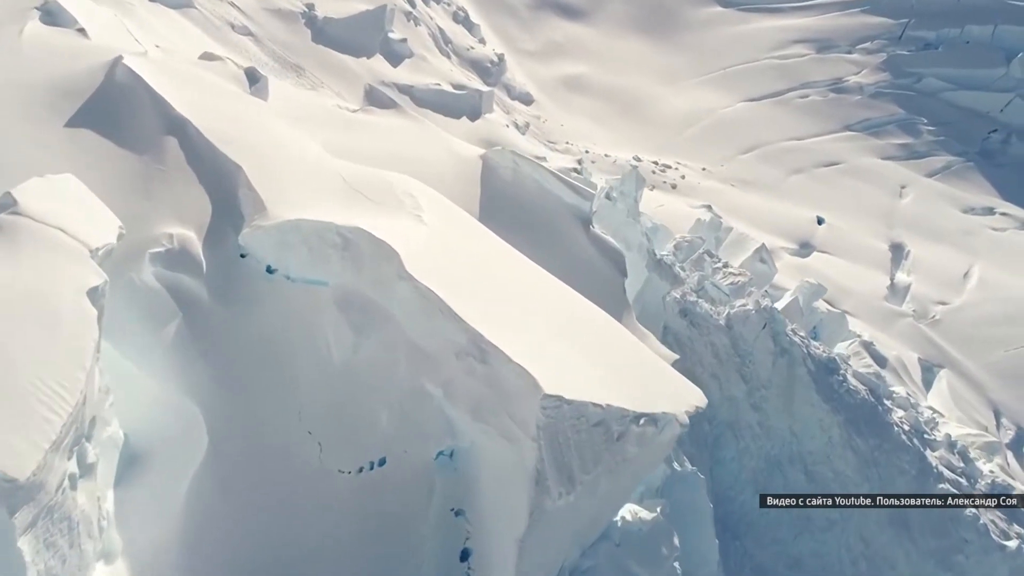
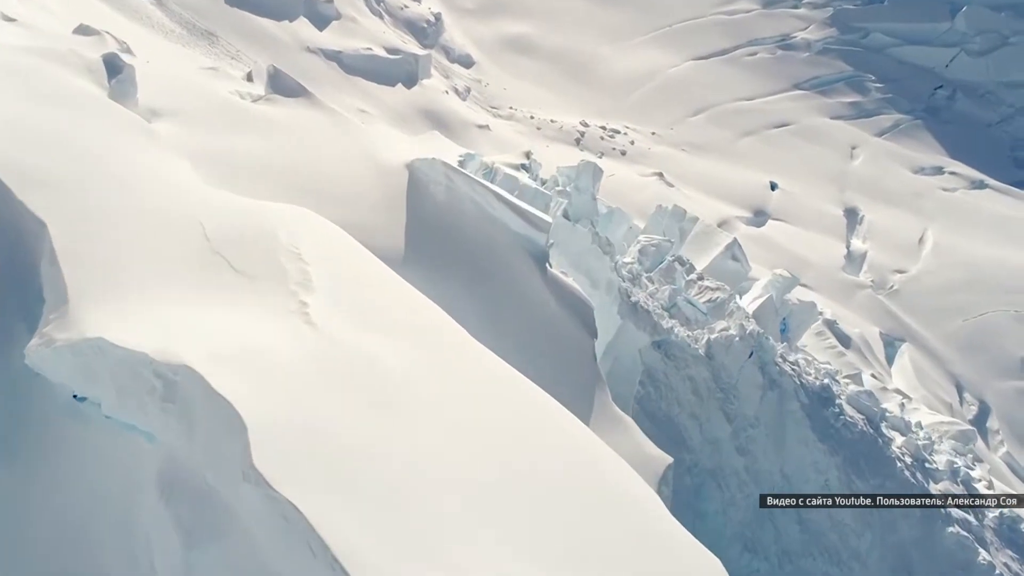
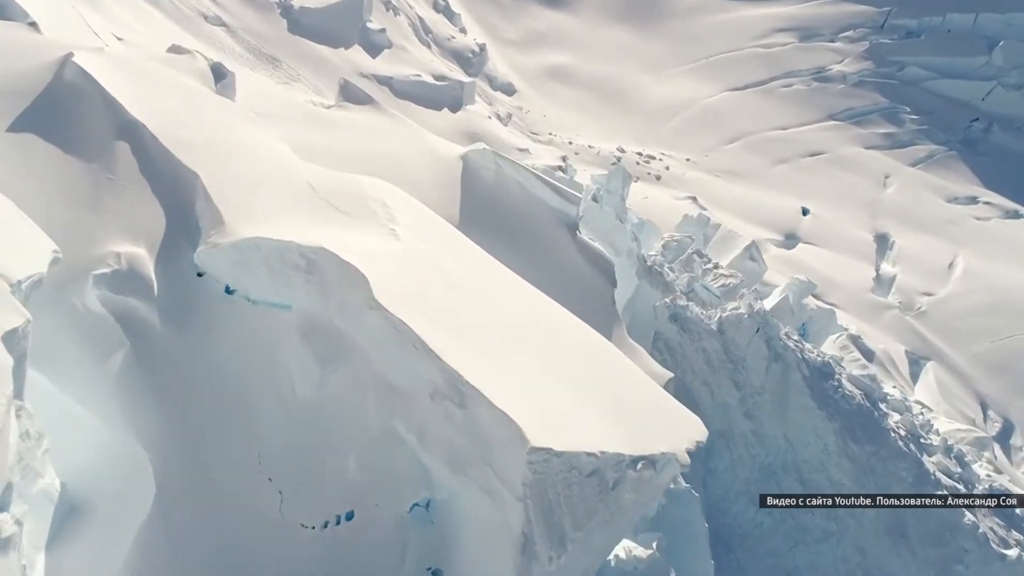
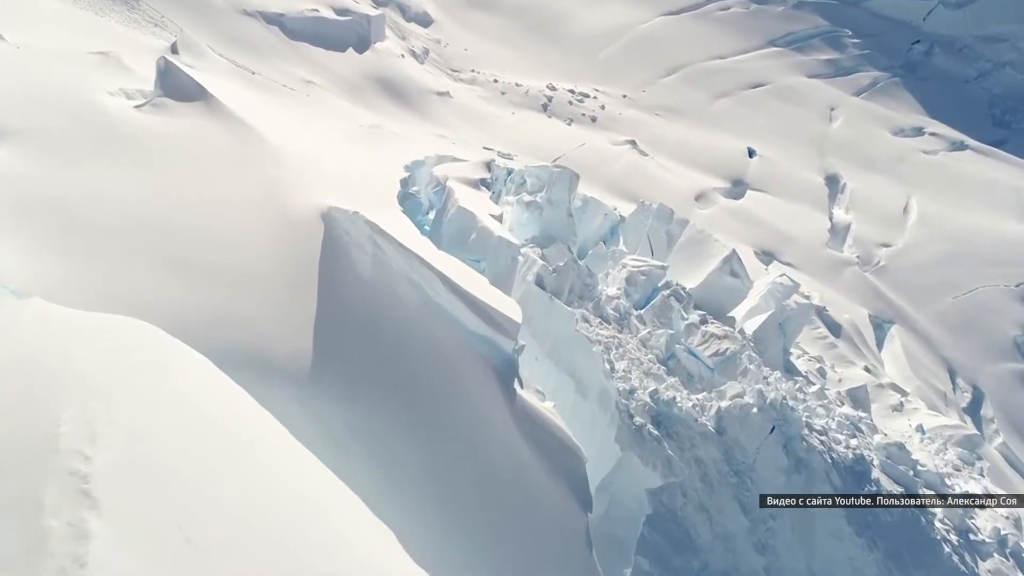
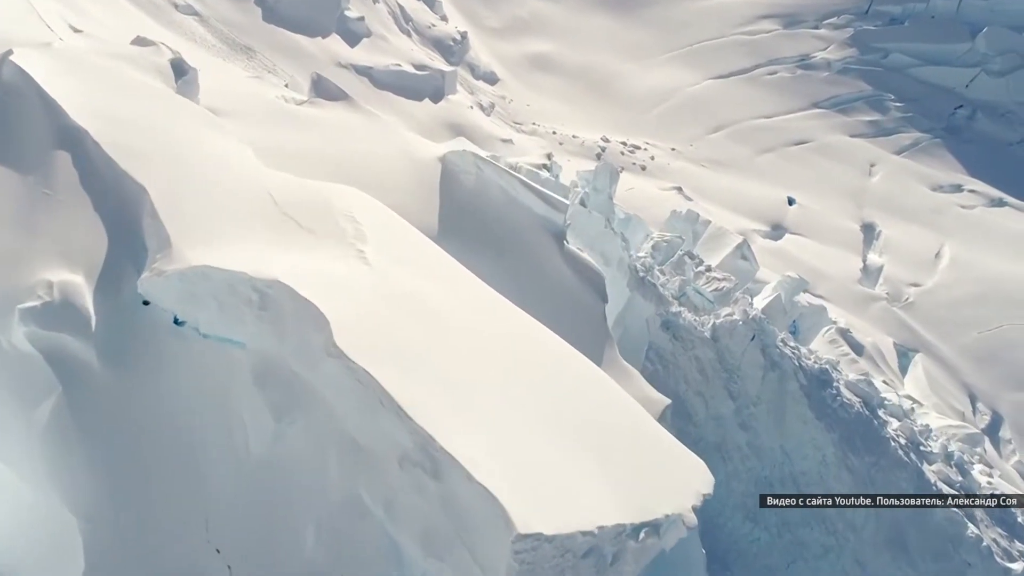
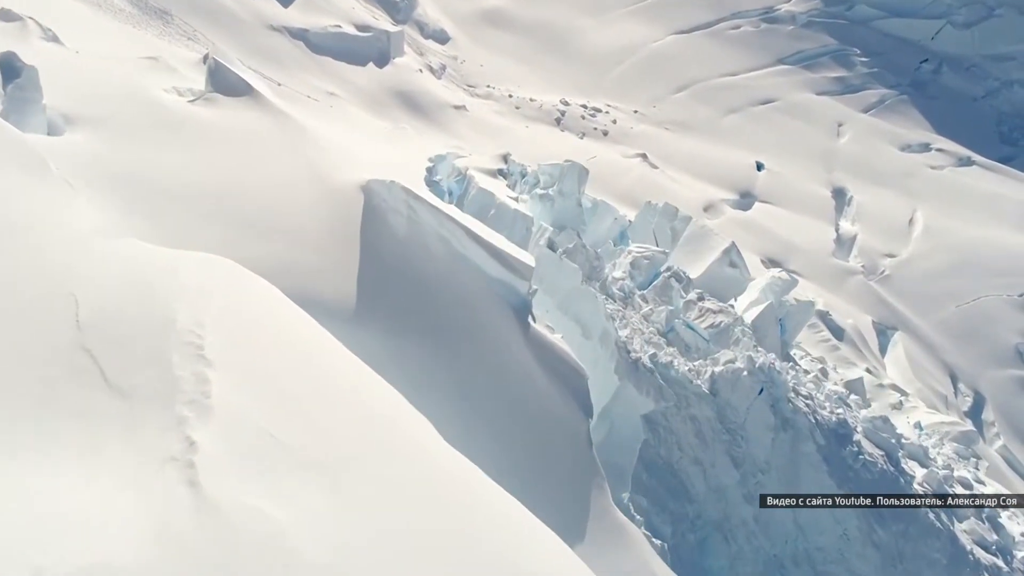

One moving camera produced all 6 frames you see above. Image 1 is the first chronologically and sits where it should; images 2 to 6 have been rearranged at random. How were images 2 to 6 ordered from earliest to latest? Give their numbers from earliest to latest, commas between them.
3, 5, 2, 6, 4
